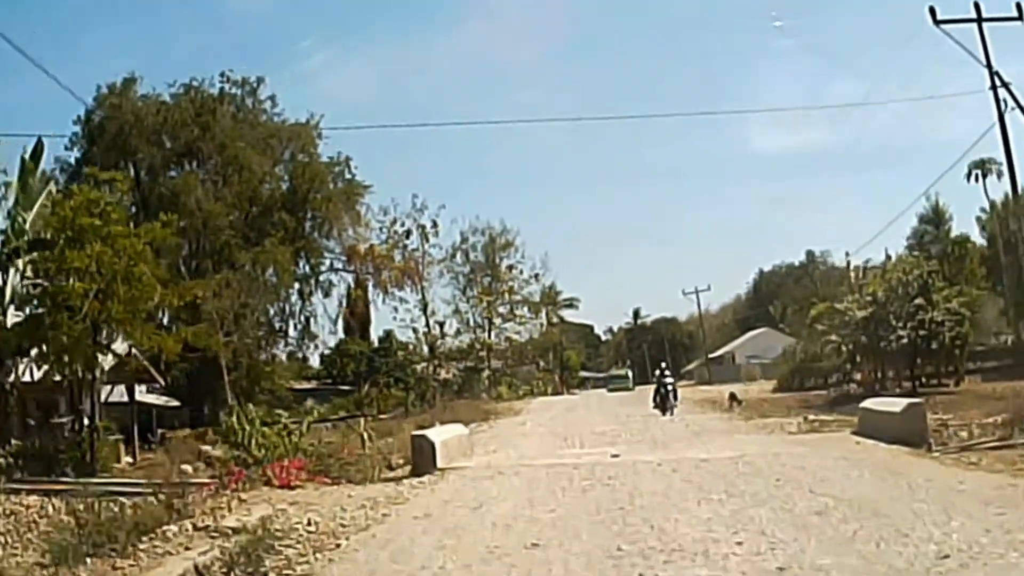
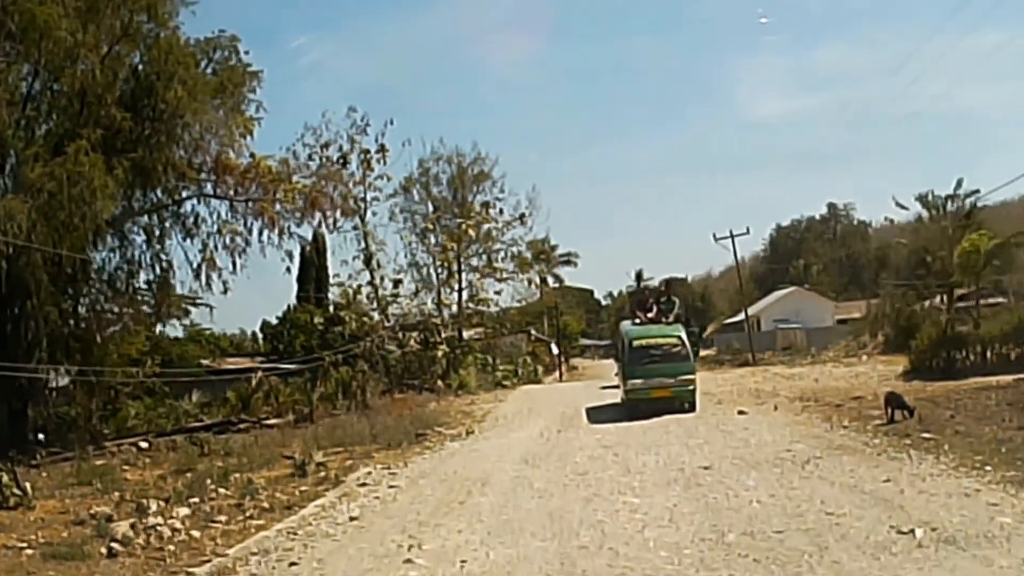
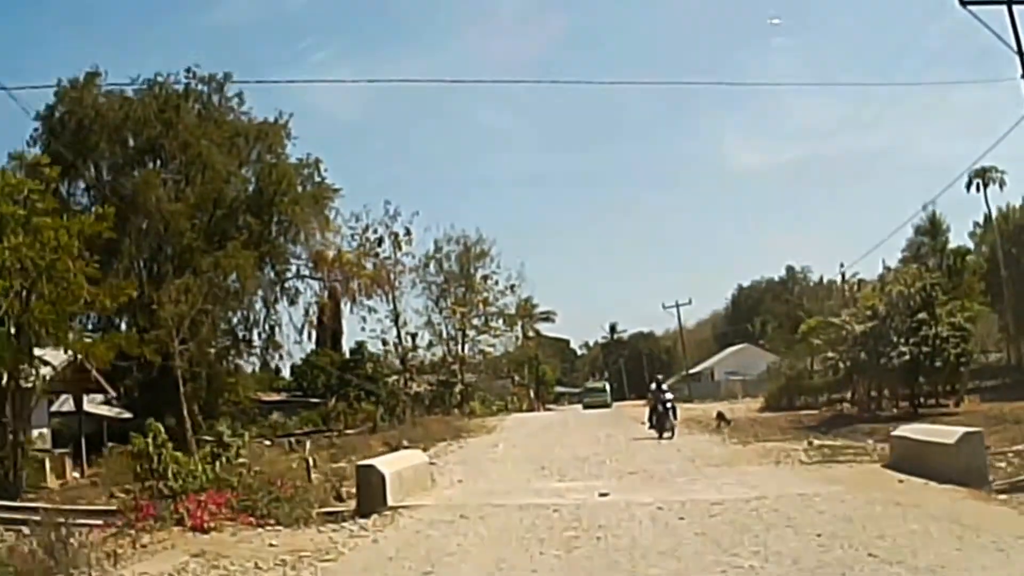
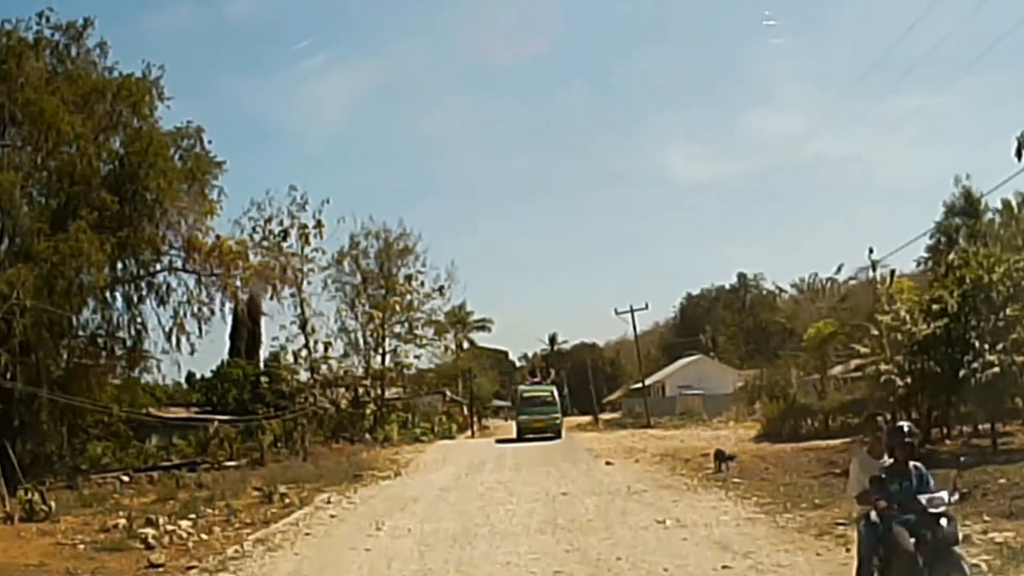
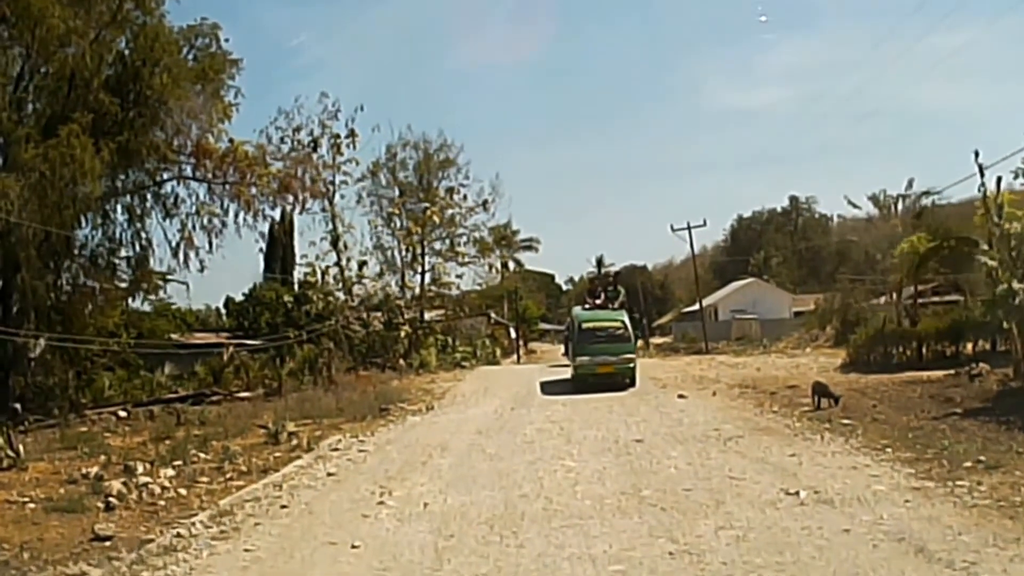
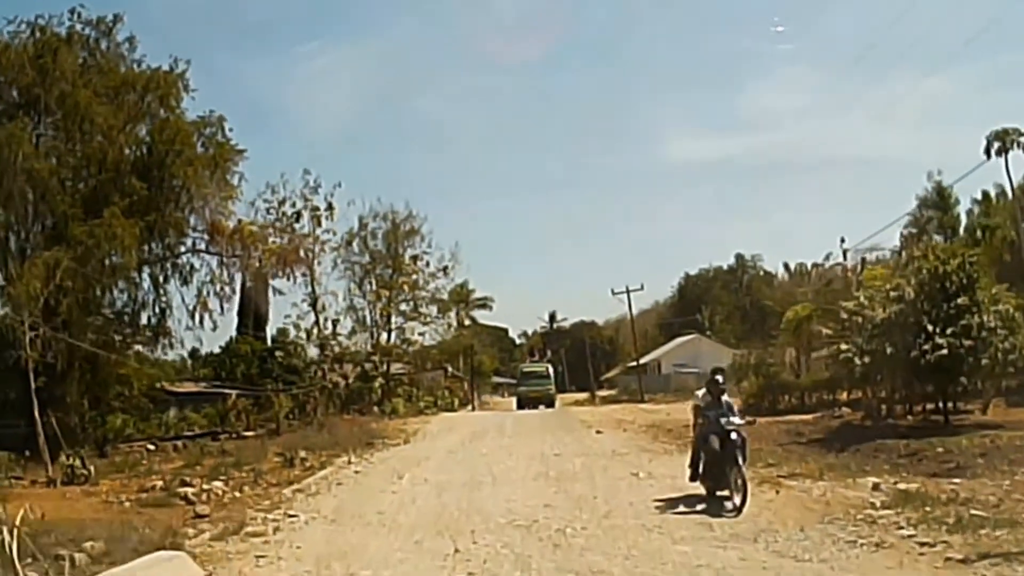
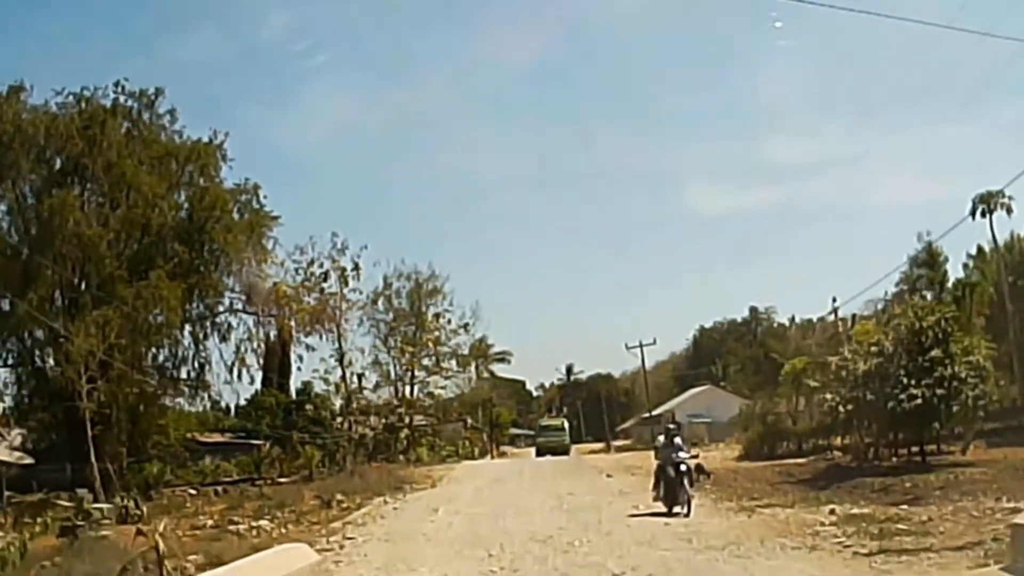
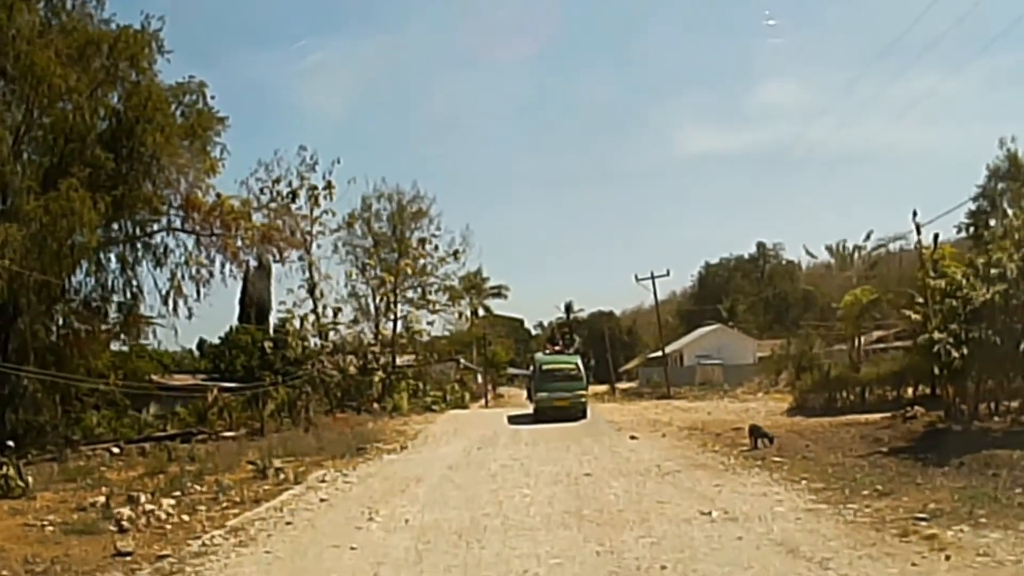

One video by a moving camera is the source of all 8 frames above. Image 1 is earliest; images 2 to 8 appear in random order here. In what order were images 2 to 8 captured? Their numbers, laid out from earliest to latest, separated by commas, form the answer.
3, 7, 6, 4, 8, 5, 2
